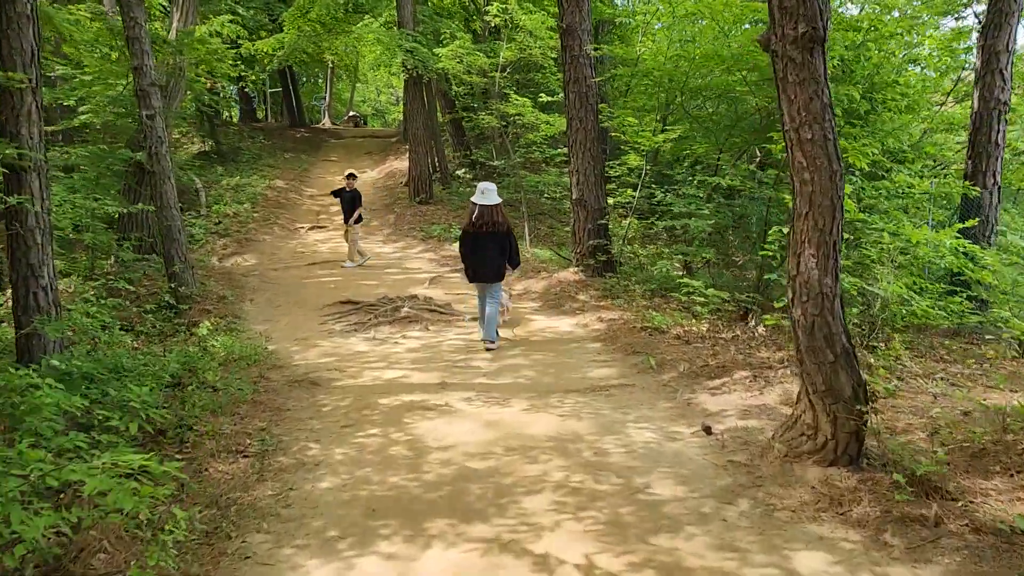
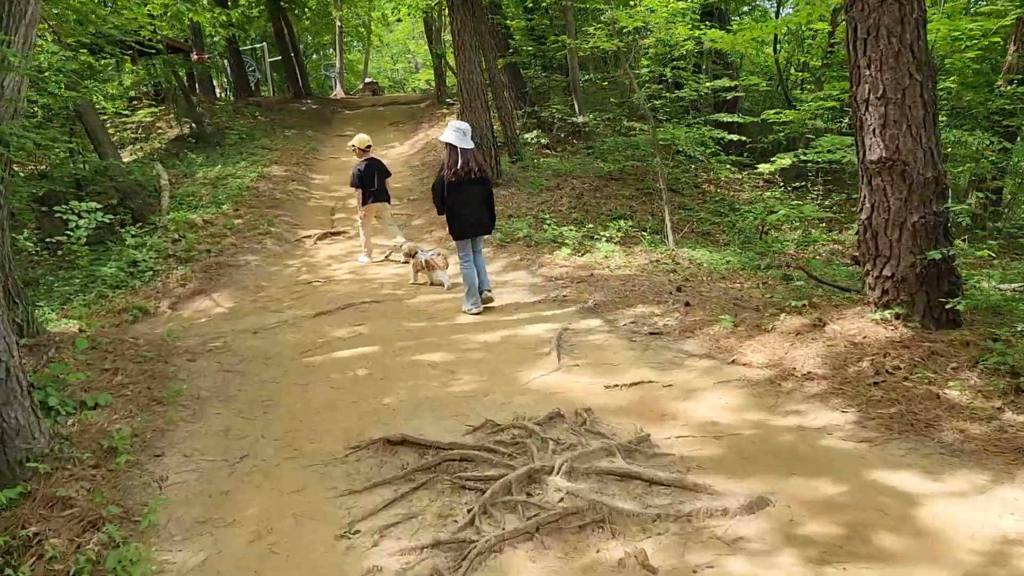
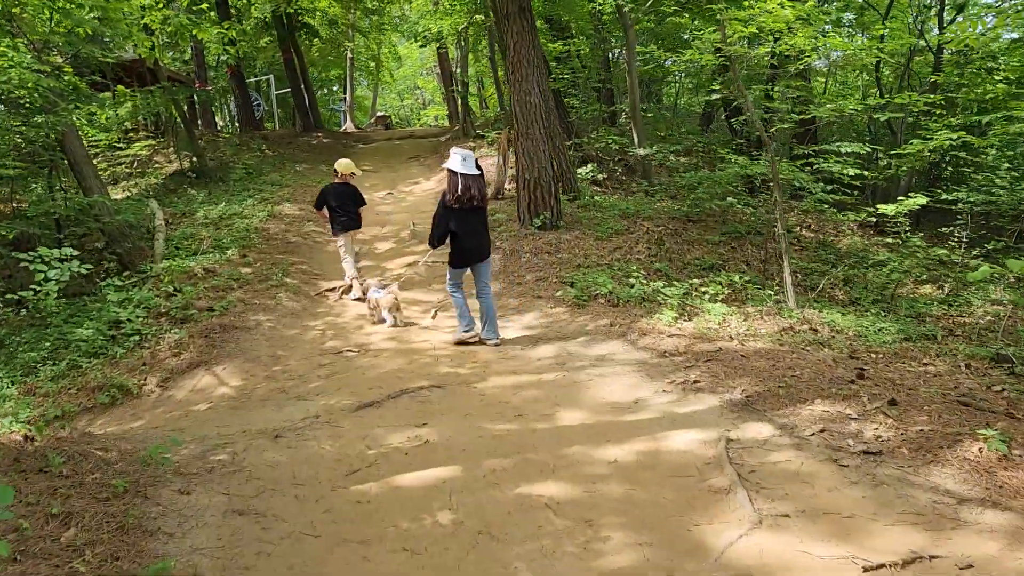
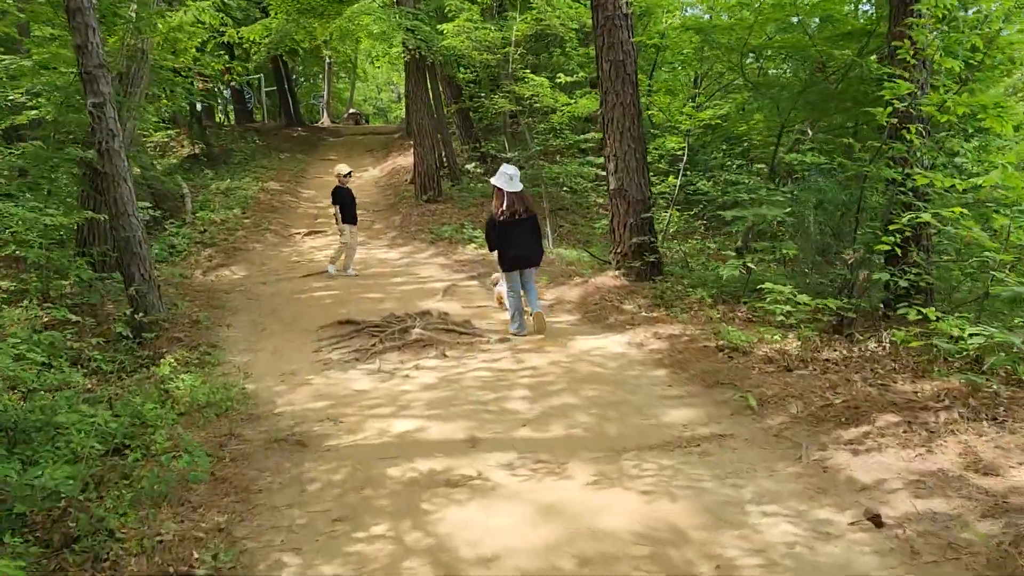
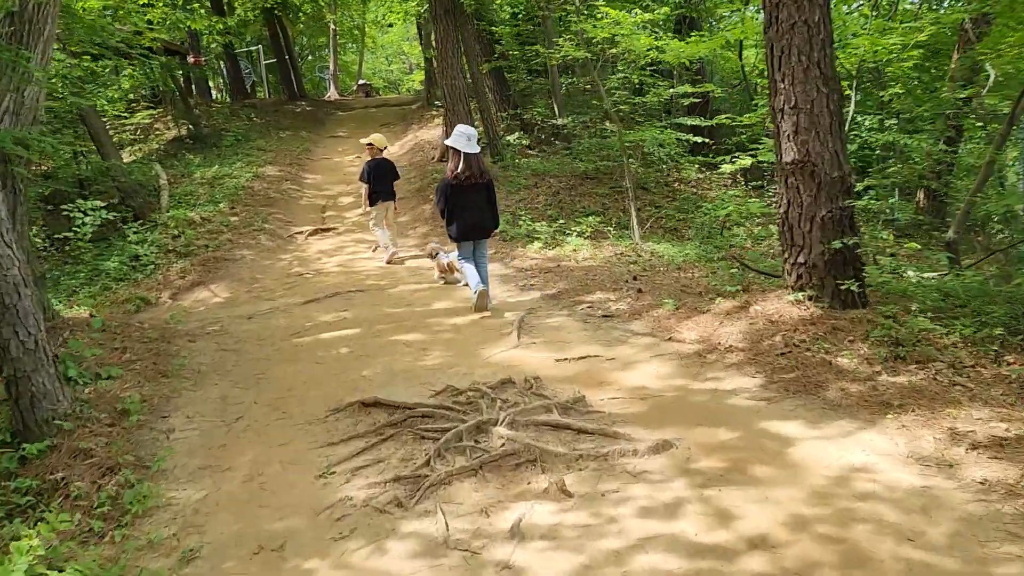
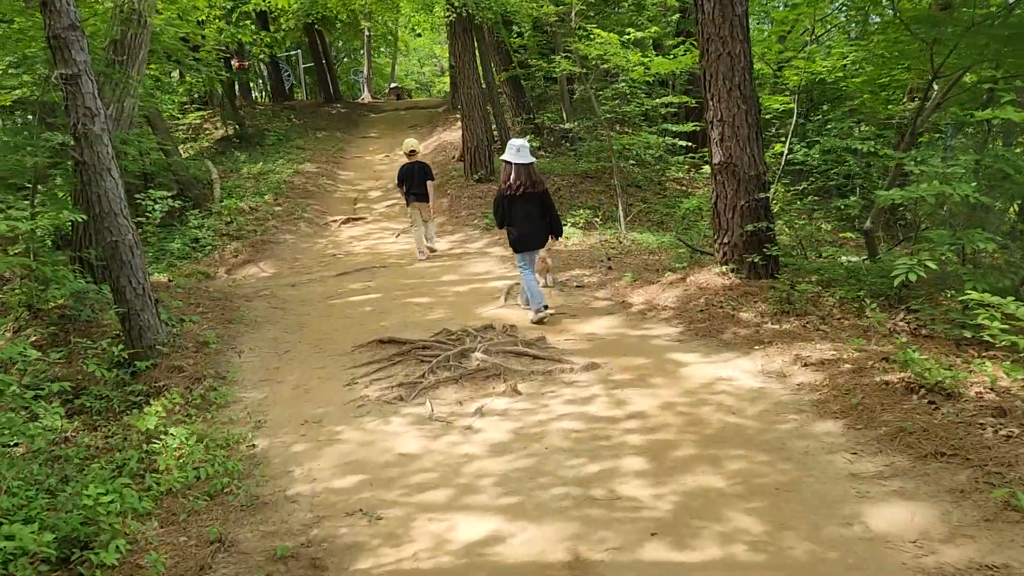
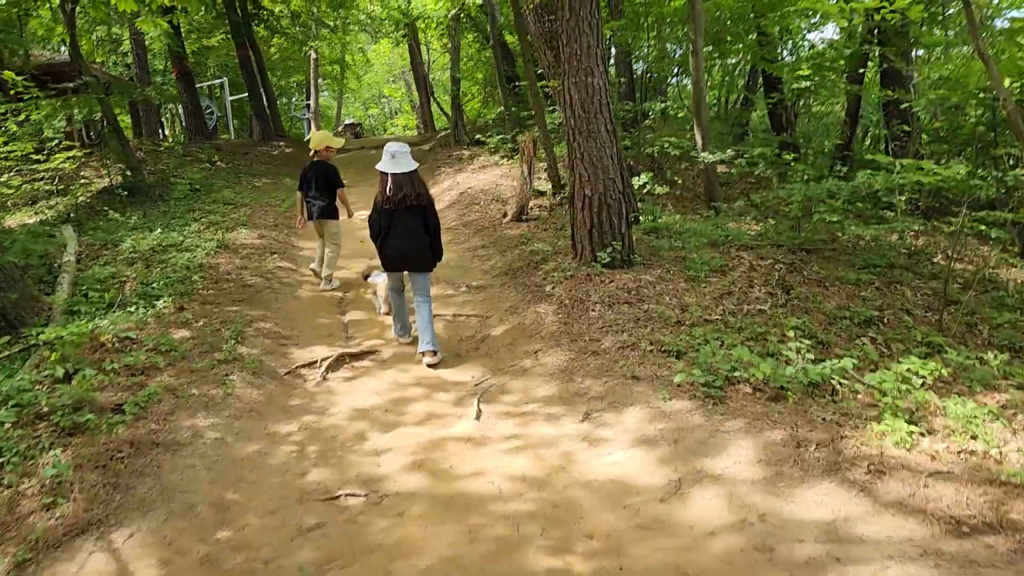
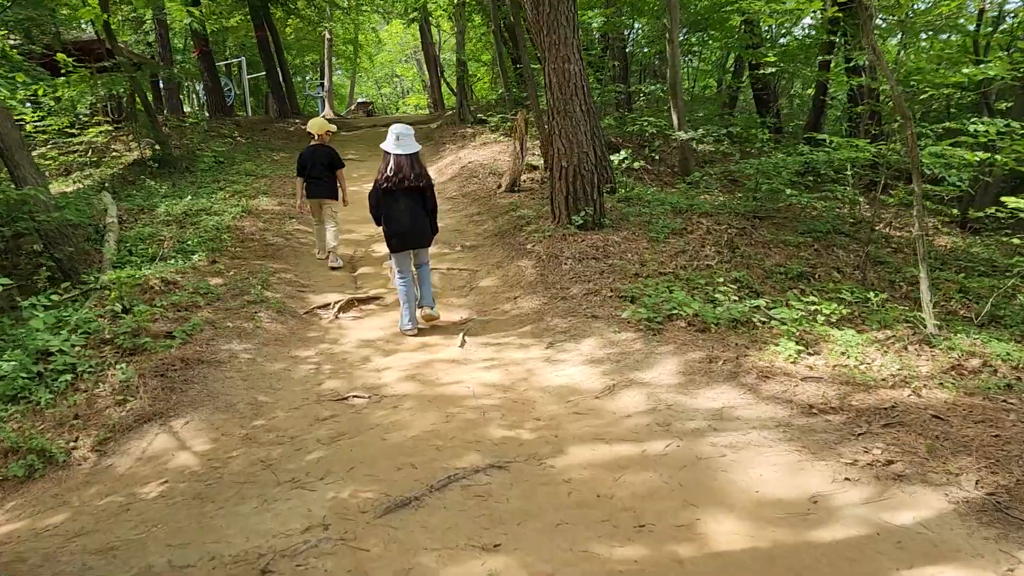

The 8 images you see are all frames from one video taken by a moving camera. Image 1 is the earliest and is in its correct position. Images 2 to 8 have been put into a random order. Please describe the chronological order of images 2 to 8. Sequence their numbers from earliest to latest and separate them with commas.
4, 6, 5, 2, 3, 8, 7
